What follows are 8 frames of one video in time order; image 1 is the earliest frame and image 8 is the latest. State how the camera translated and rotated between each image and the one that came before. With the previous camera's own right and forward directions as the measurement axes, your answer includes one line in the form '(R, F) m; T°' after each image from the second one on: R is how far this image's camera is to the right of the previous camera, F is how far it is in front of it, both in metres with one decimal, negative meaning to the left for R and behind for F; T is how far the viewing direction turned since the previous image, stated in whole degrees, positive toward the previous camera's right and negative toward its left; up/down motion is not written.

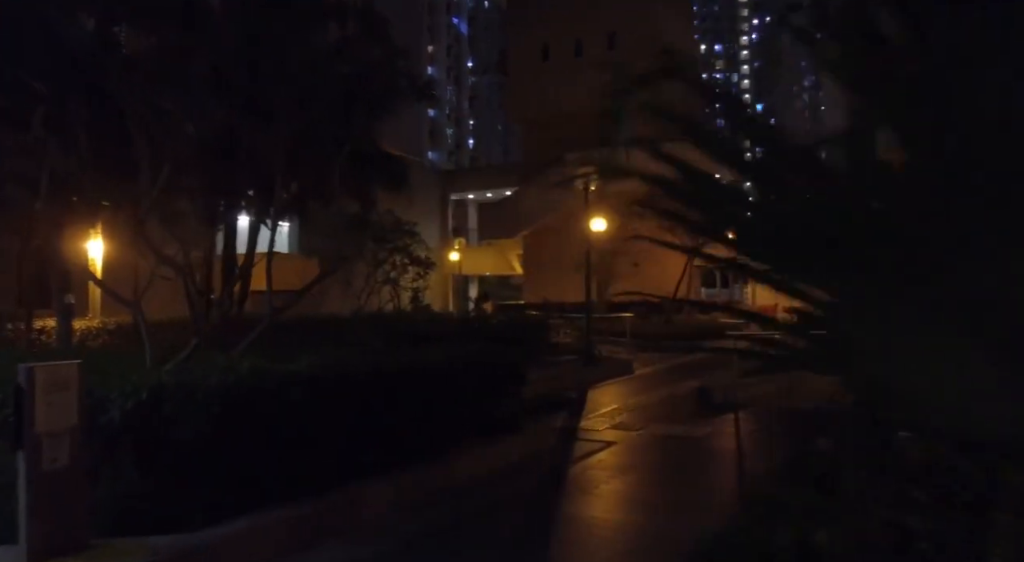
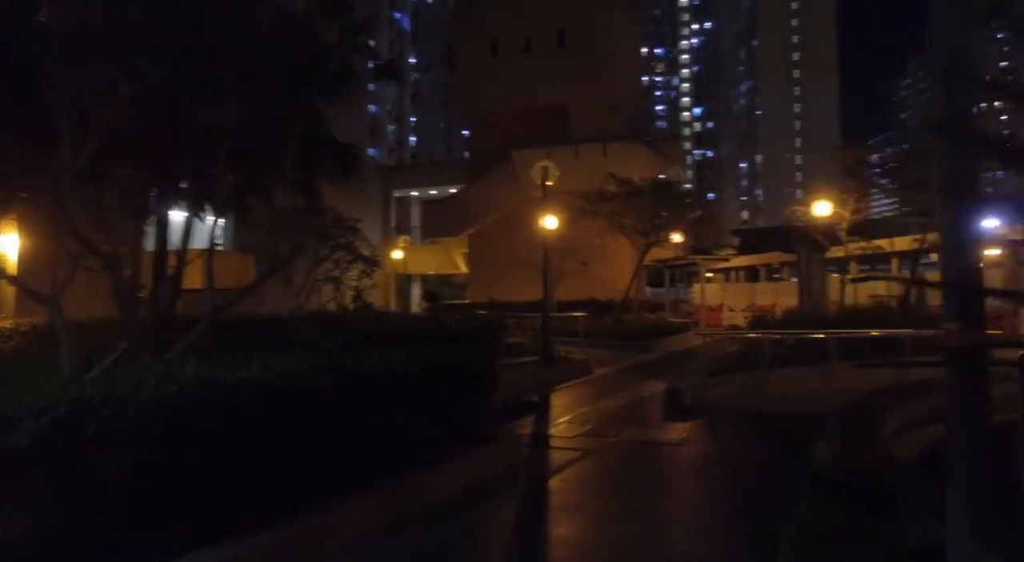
(-0.3, +0.7) m; +5°
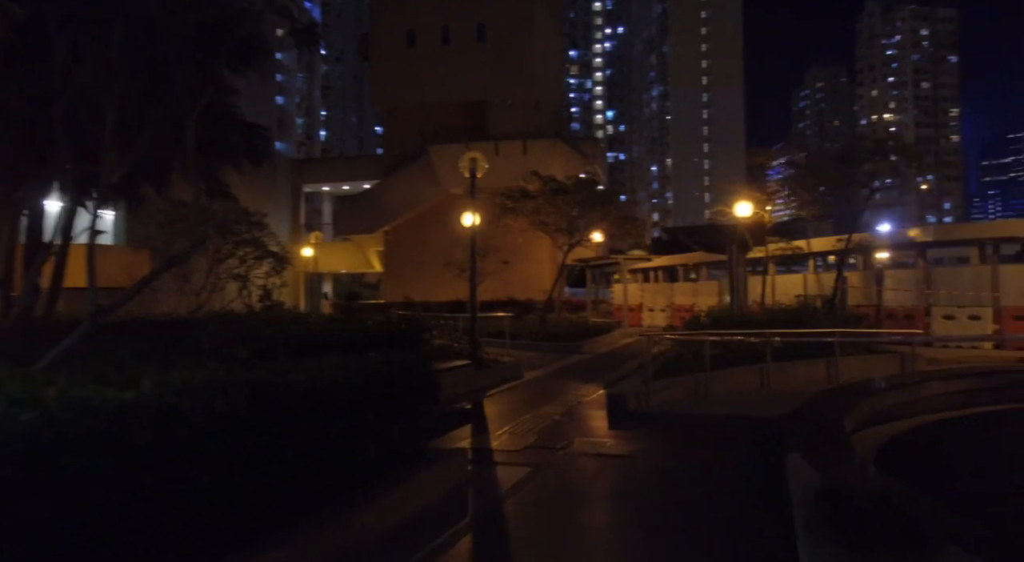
(-0.3, +1.0) m; +7°
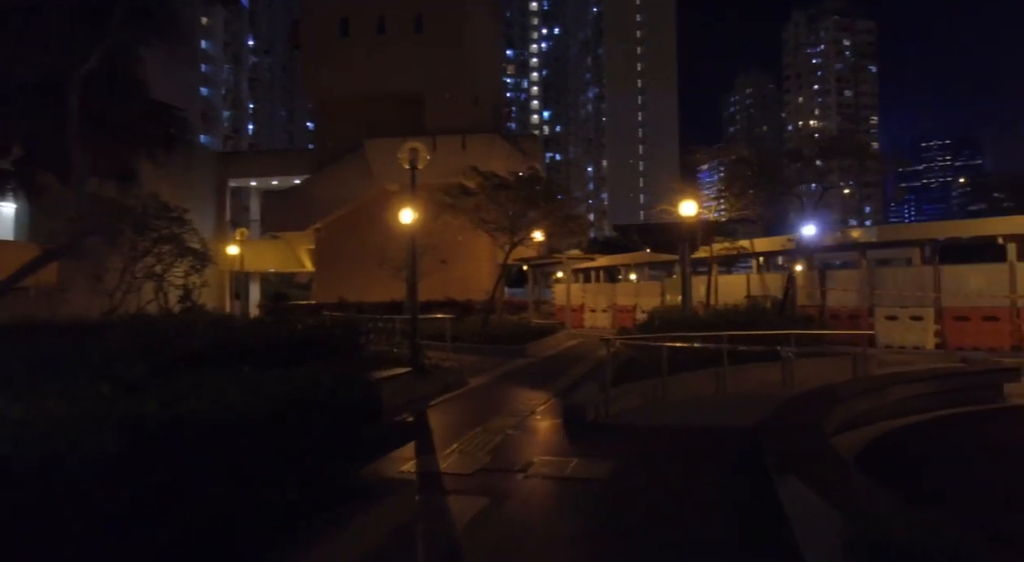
(-0.2, +1.0) m; +5°
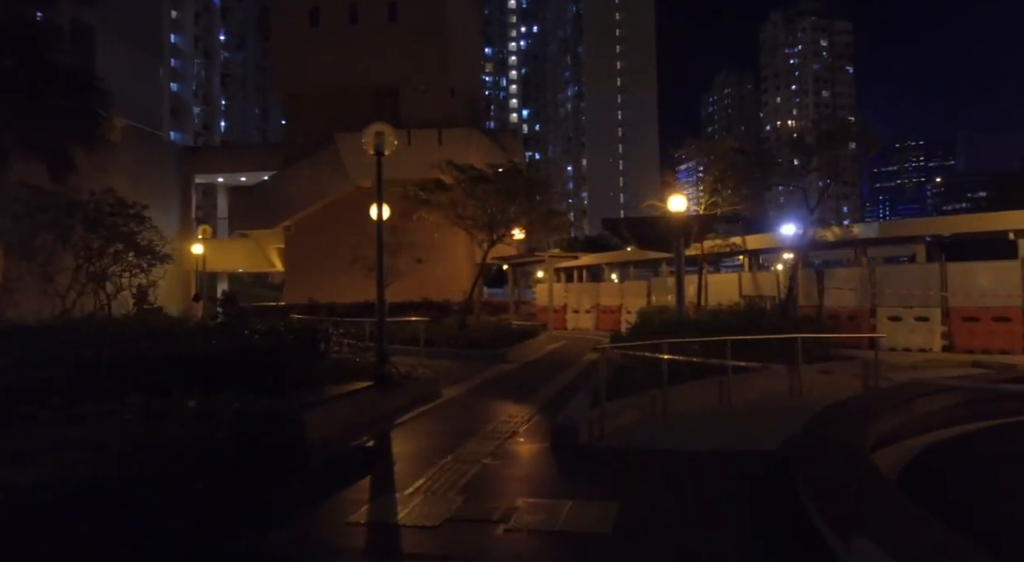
(0.0, +1.5) m; +2°
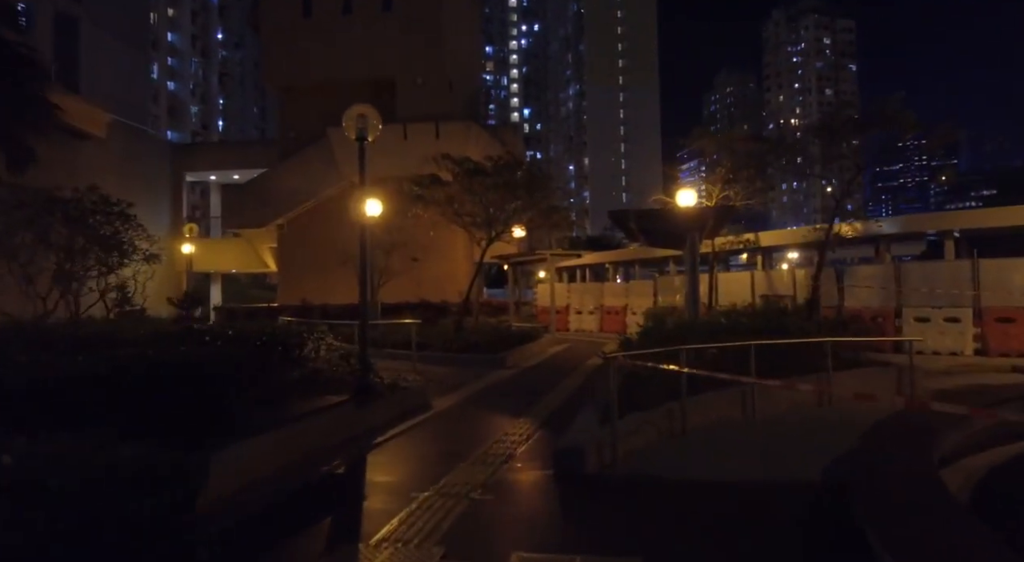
(+0.1, +1.3) m; 0°
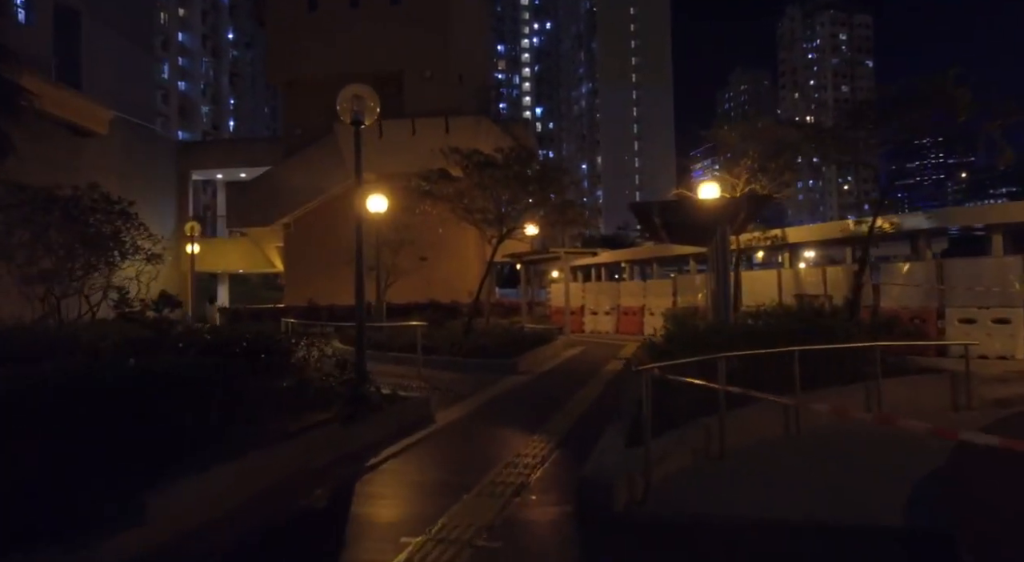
(0.0, +1.1) m; -1°
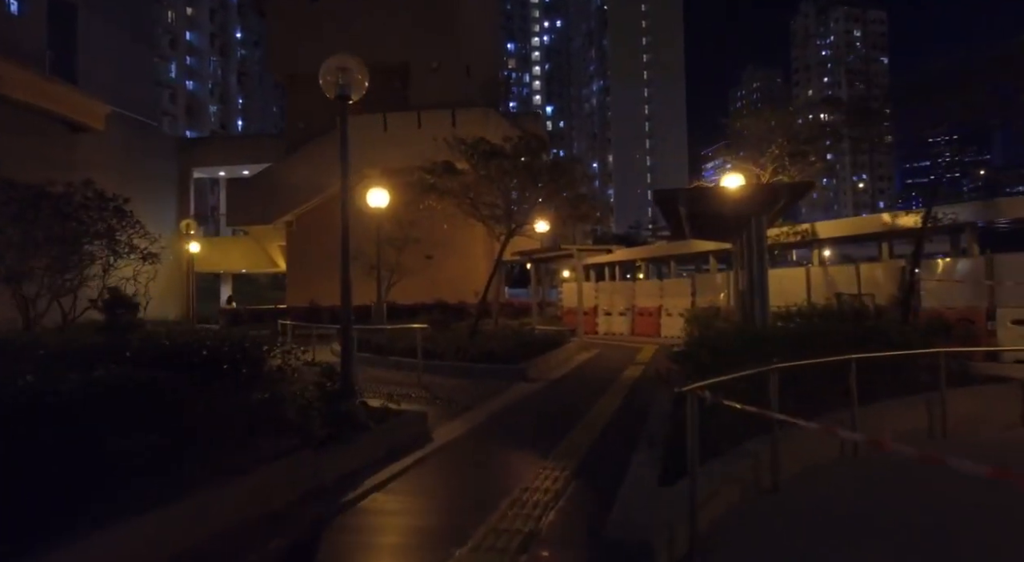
(0.0, +1.3) m; -1°
